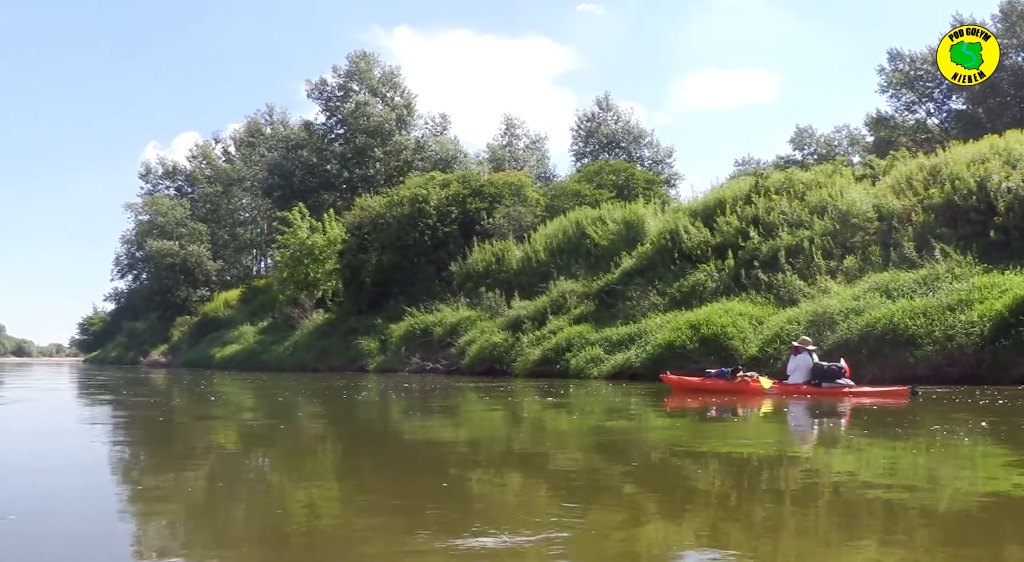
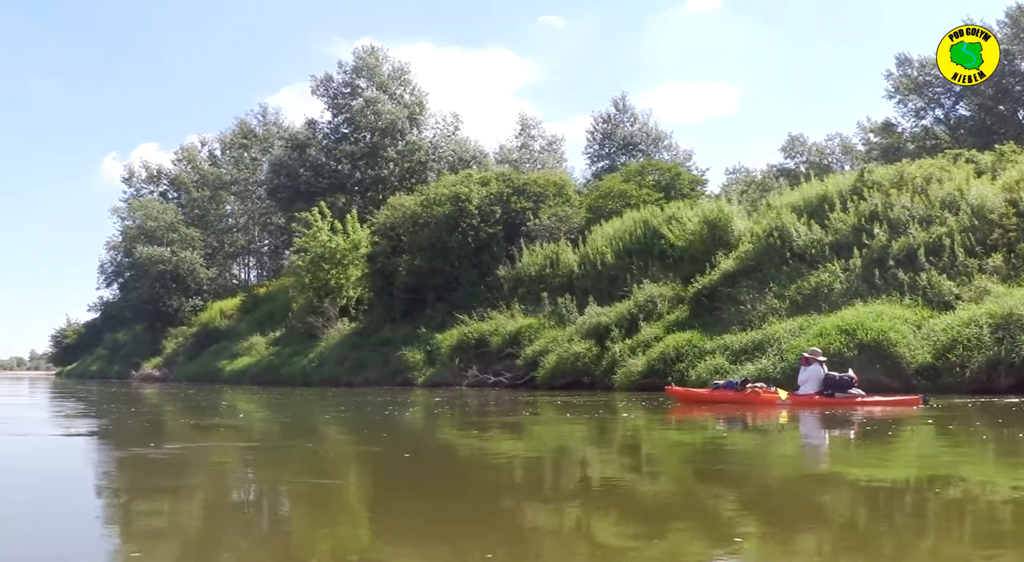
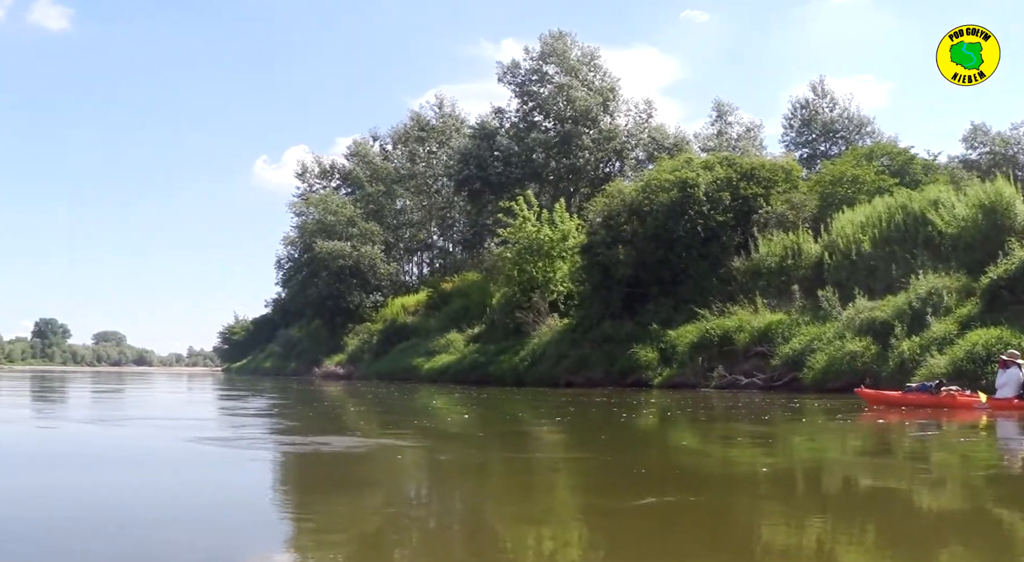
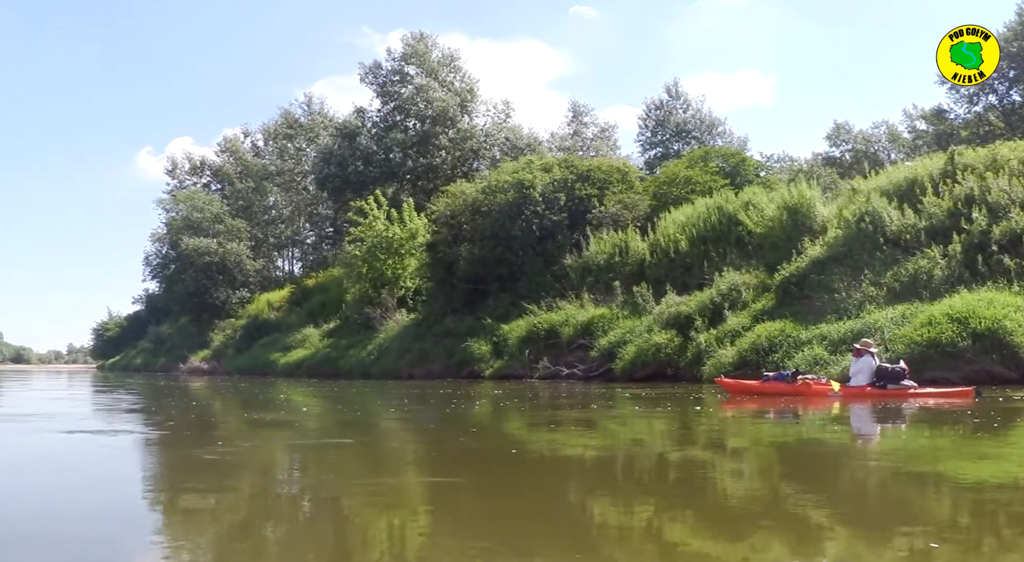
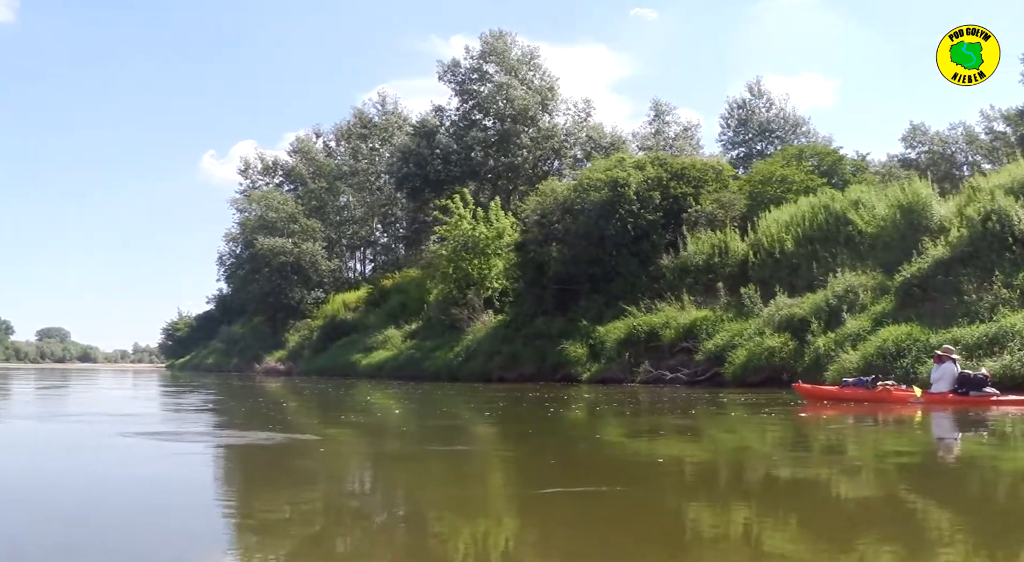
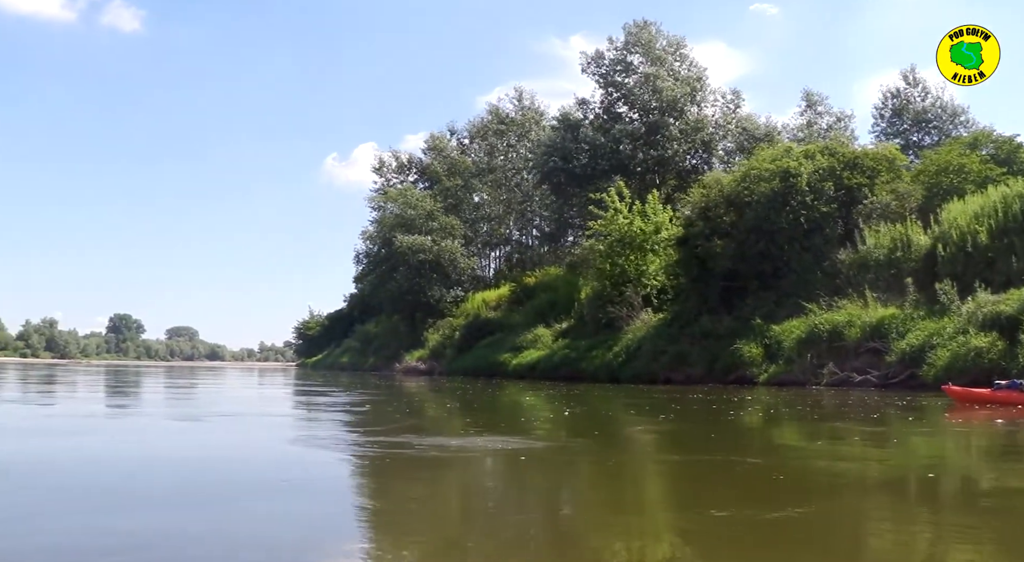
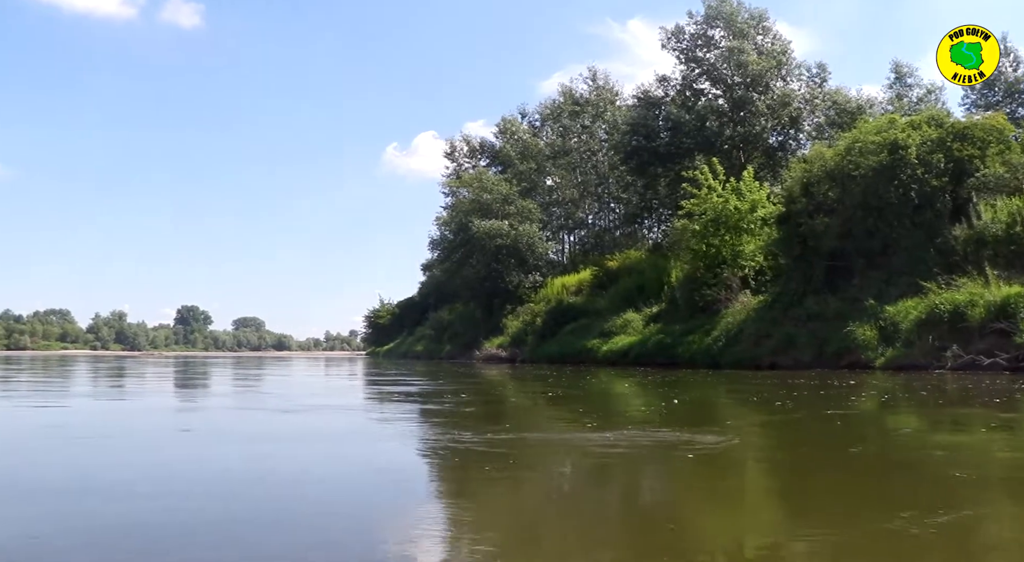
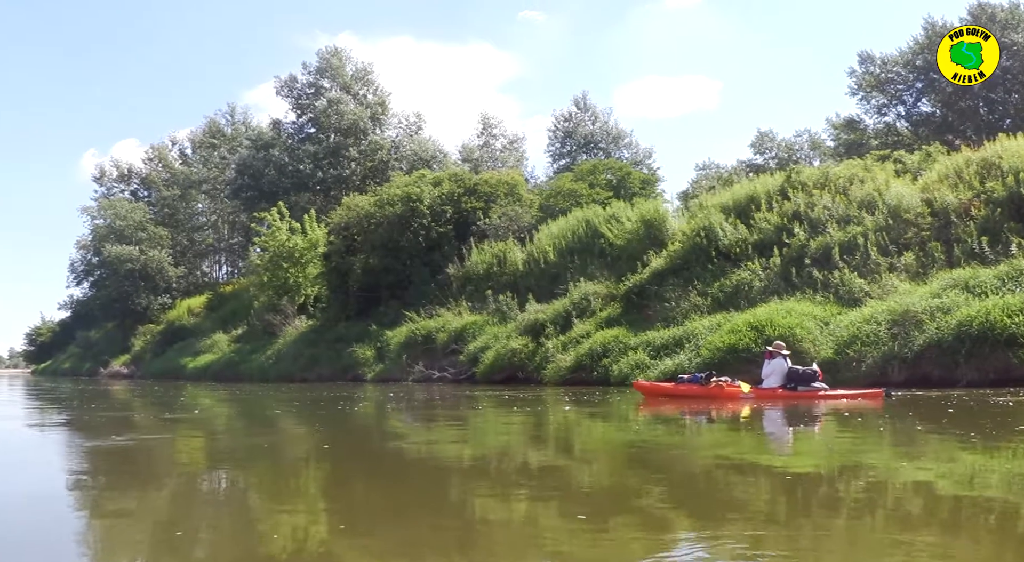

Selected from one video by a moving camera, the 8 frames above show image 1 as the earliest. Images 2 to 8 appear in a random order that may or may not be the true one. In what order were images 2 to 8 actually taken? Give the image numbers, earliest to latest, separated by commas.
8, 2, 4, 5, 3, 6, 7
